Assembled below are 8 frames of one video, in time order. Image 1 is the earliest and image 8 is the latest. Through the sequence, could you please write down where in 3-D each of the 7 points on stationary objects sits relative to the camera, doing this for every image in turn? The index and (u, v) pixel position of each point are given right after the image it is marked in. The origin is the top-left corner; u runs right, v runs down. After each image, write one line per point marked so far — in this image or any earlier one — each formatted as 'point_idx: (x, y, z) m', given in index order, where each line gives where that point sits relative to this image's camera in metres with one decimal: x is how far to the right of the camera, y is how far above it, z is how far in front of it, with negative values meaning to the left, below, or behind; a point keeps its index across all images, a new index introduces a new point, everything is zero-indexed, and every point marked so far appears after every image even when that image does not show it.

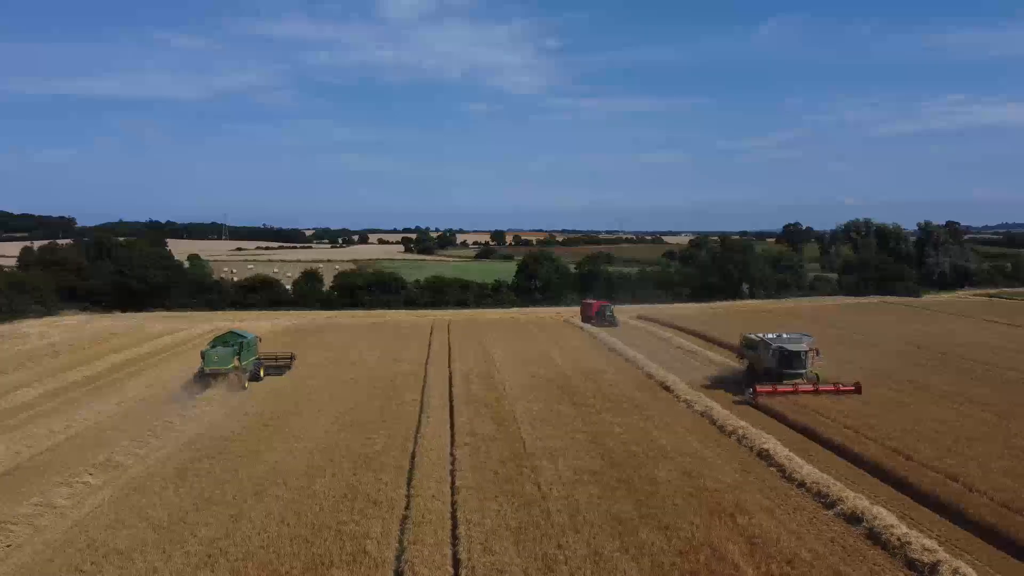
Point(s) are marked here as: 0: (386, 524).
0: (-2.2, -4.0, +12.0) m
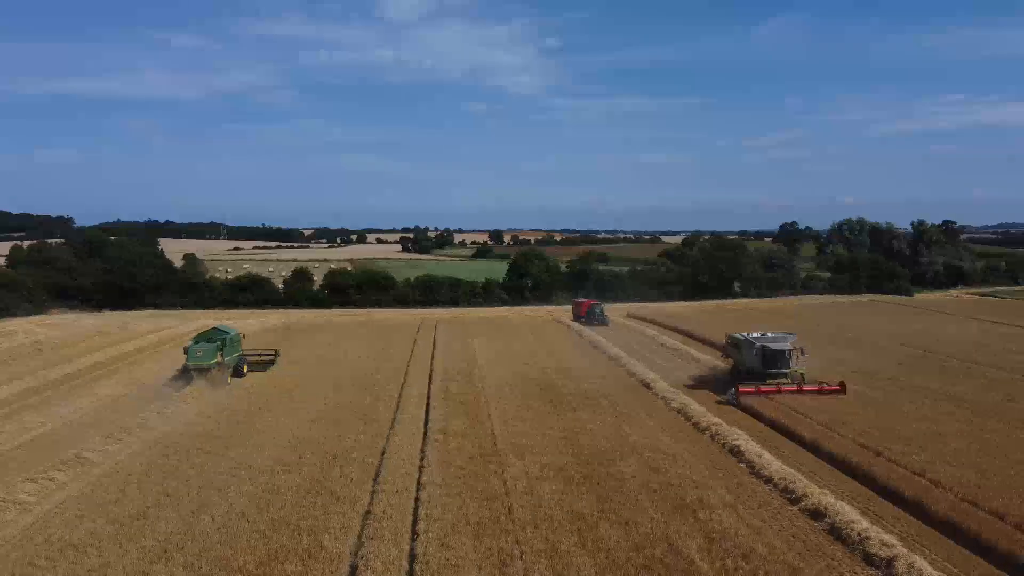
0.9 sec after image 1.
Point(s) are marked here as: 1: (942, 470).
0: (-2.9, -4.0, +11.9) m
1: (+8.6, -3.7, +13.9) m
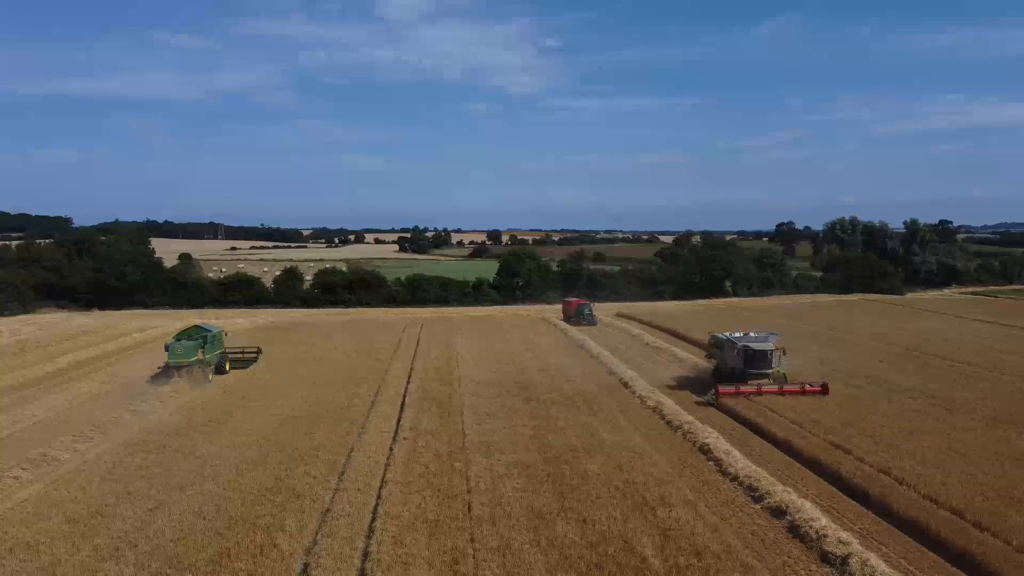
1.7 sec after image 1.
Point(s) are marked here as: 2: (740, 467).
0: (-3.6, -3.9, +11.9) m
1: (+7.9, -3.6, +13.8) m
2: (+4.7, -3.7, +14.4) m
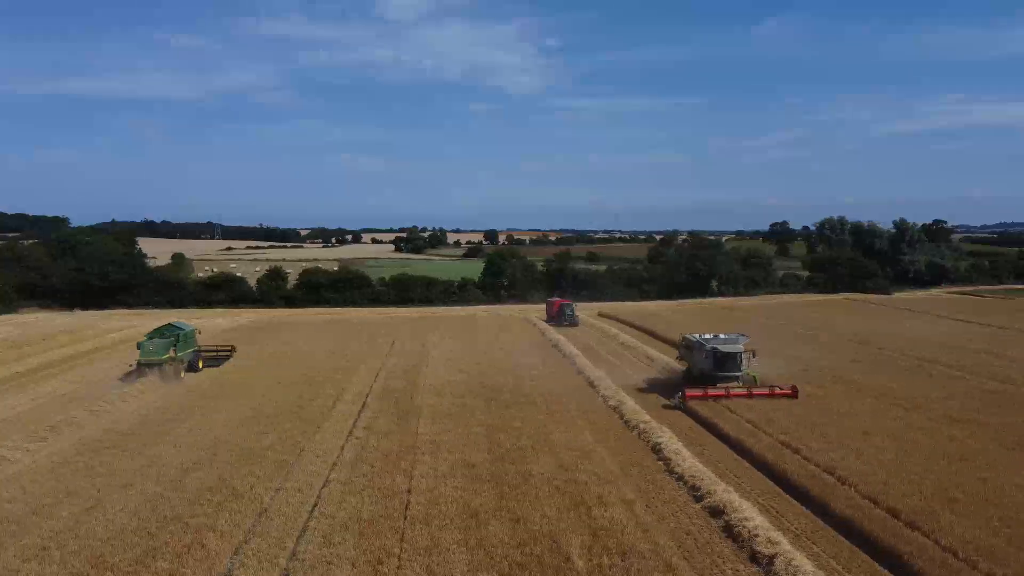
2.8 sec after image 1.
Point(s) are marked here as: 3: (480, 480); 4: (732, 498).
0: (-4.7, -3.9, +11.8) m
1: (+6.8, -3.6, +13.8) m
2: (+3.6, -3.7, +14.3) m
3: (-0.6, -3.7, +13.3) m
4: (+4.0, -3.9, +12.7) m
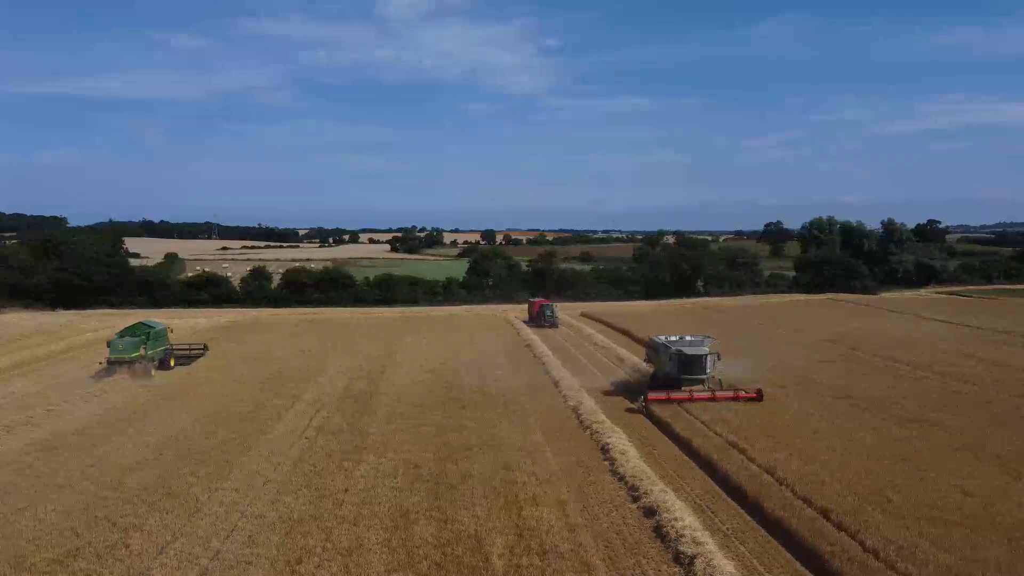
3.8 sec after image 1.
0: (-5.9, -3.9, +11.8) m
1: (+5.6, -3.6, +13.8) m
2: (+2.4, -3.7, +14.3) m
3: (-1.8, -3.7, +13.3) m
4: (+2.9, -3.9, +12.7) m
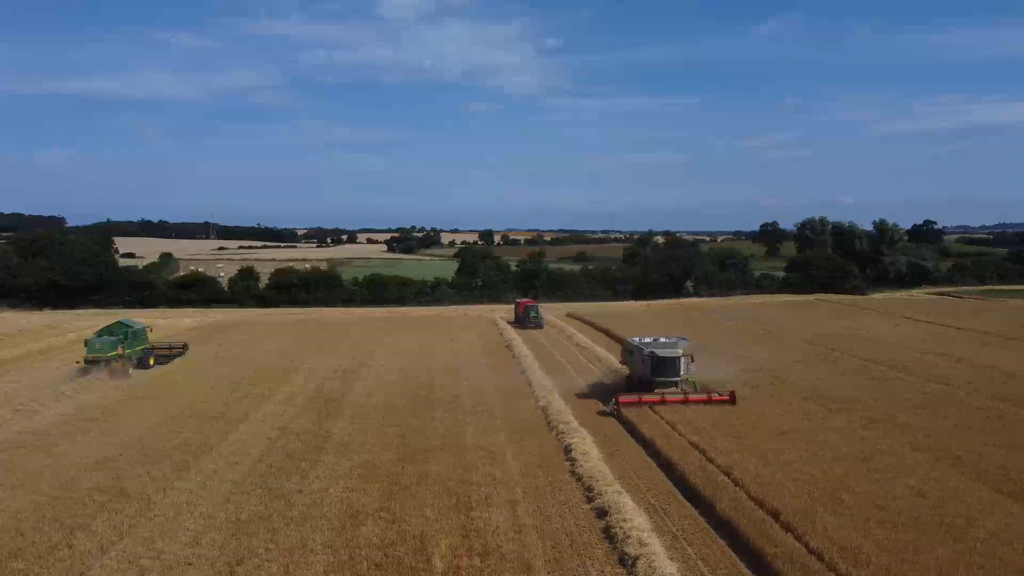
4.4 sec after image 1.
0: (-6.7, -3.9, +11.8) m
1: (+4.7, -3.6, +13.7) m
2: (+1.6, -3.7, +14.3) m
3: (-2.7, -3.7, +13.3) m
4: (+2.0, -3.9, +12.7) m
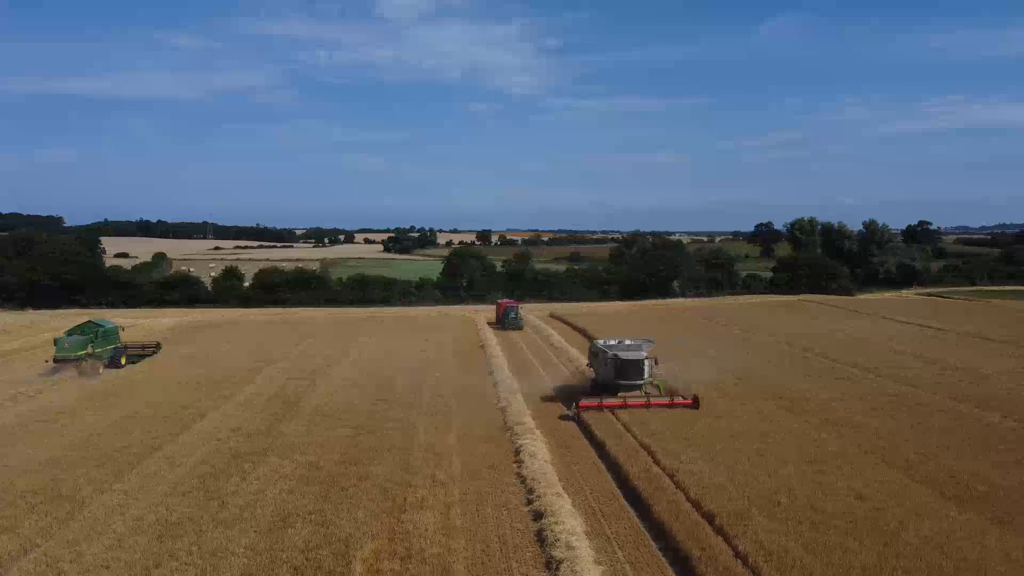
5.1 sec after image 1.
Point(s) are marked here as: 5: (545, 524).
0: (-7.8, -3.9, +11.7) m
1: (+3.6, -3.6, +13.6) m
2: (+0.5, -3.7, +14.2) m
3: (-3.8, -3.7, +13.1) m
4: (+0.9, -3.9, +12.5) m
5: (+0.6, -4.0, +11.6) m
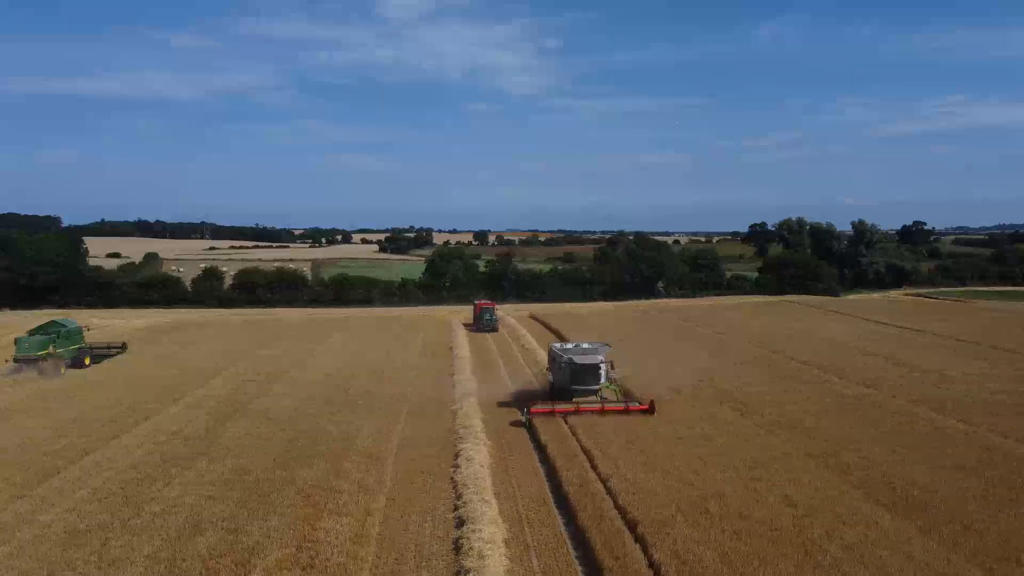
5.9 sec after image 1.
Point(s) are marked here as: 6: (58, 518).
0: (-9.2, -3.9, +11.4) m
1: (+2.3, -3.6, +13.3) m
2: (-0.9, -3.7, +13.9) m
3: (-5.1, -3.7, +12.8) m
4: (-0.4, -3.9, +12.2) m
5: (-0.7, -4.0, +11.3) m
6: (-7.6, -3.8, +11.6) m
